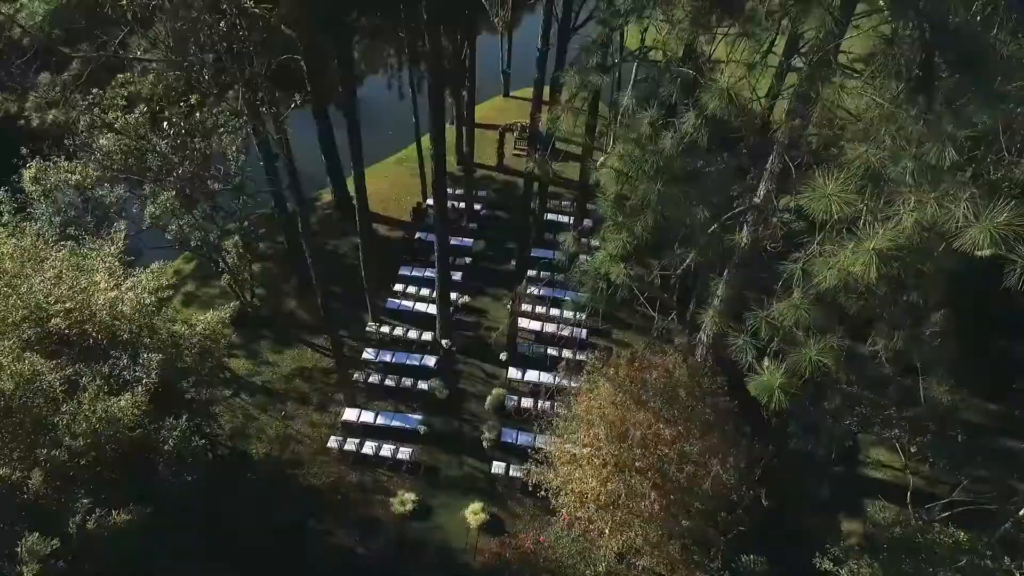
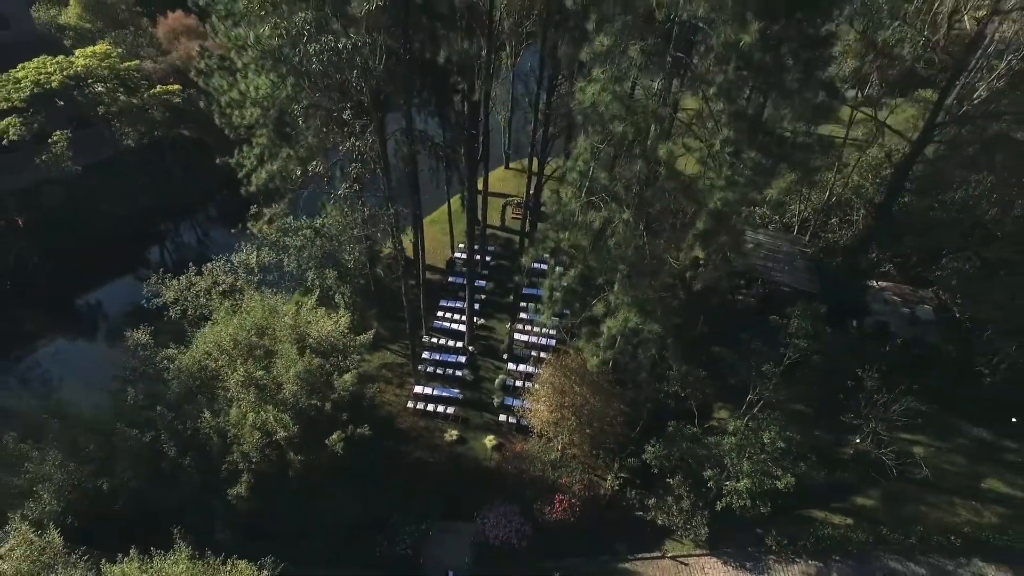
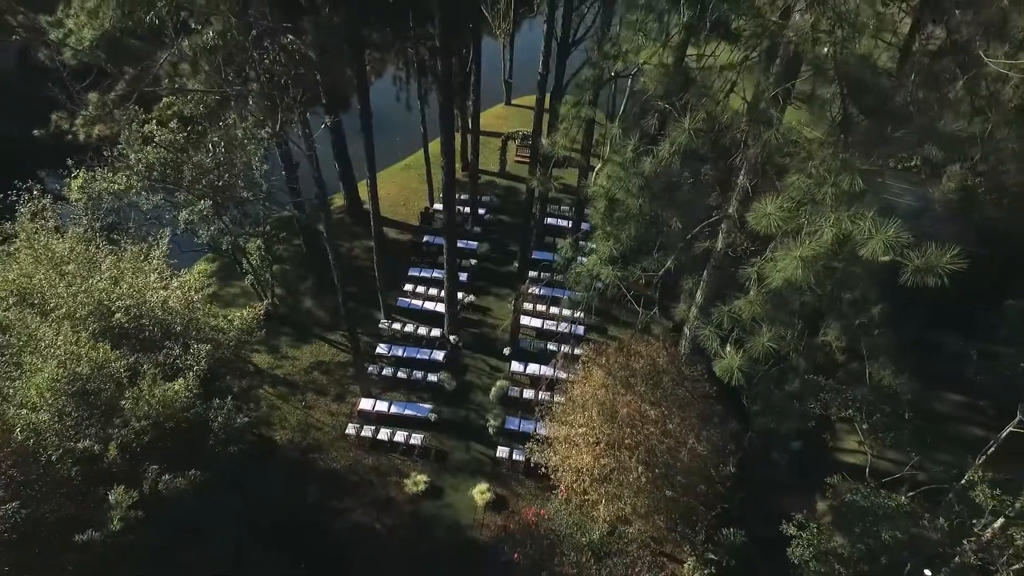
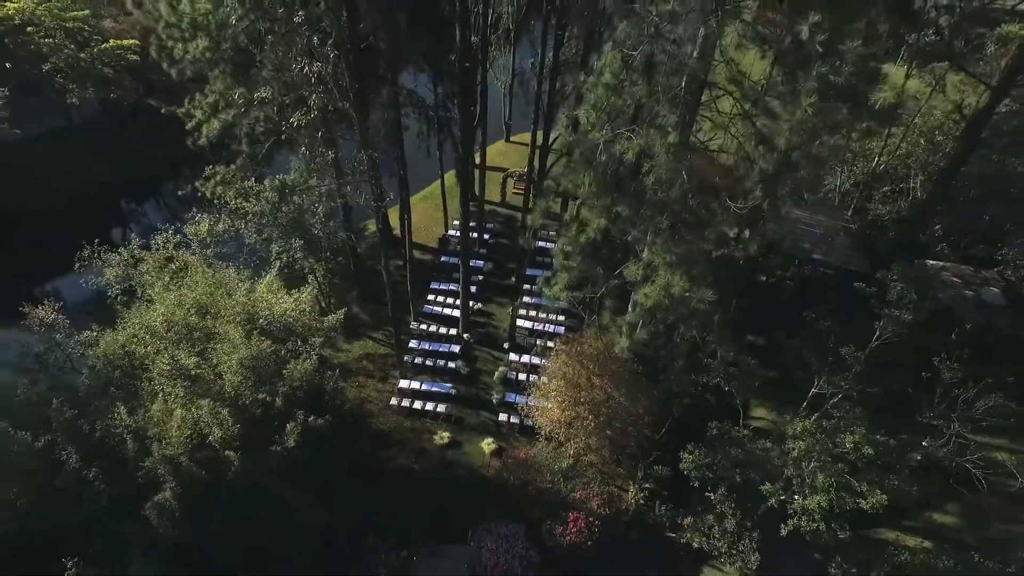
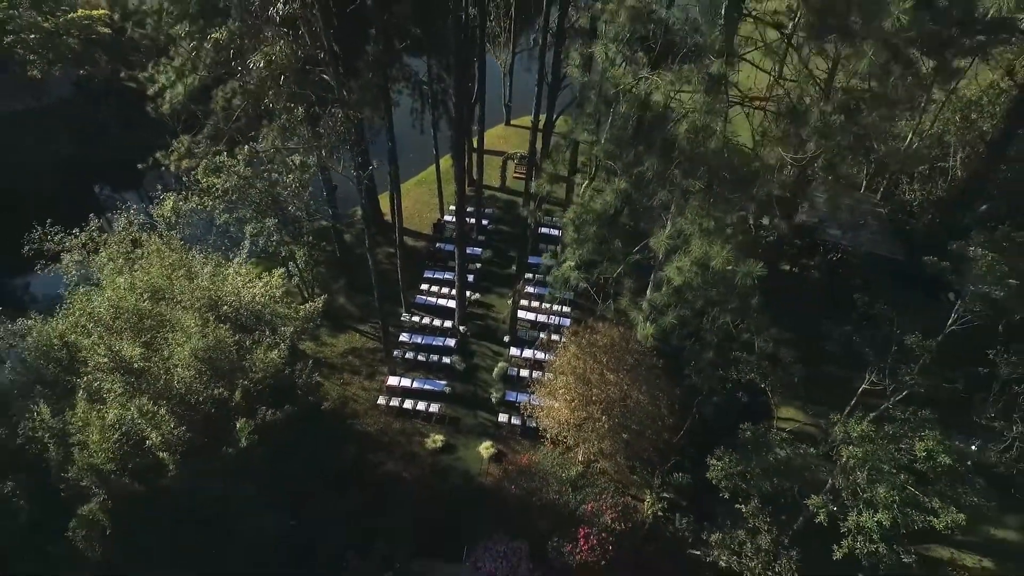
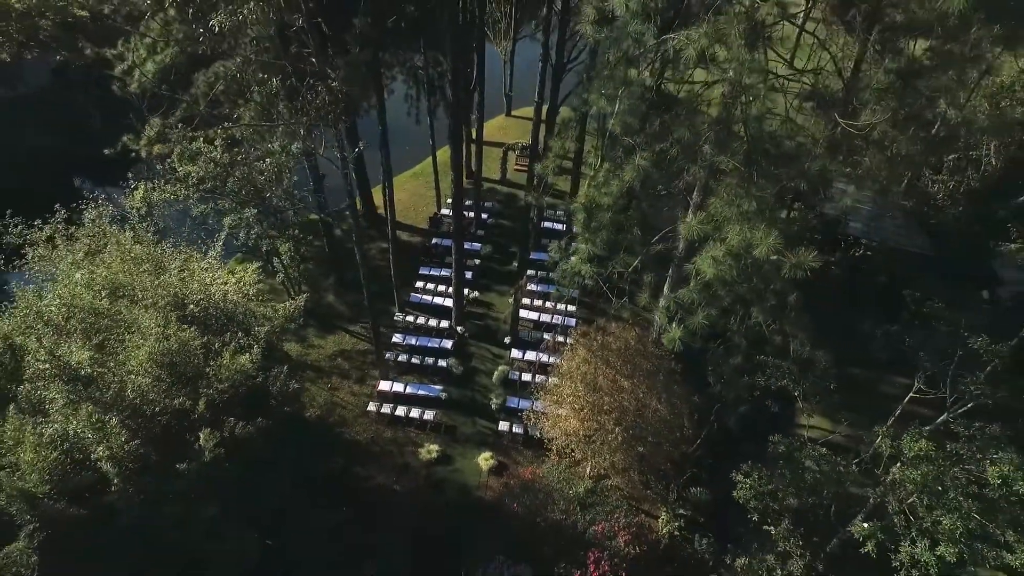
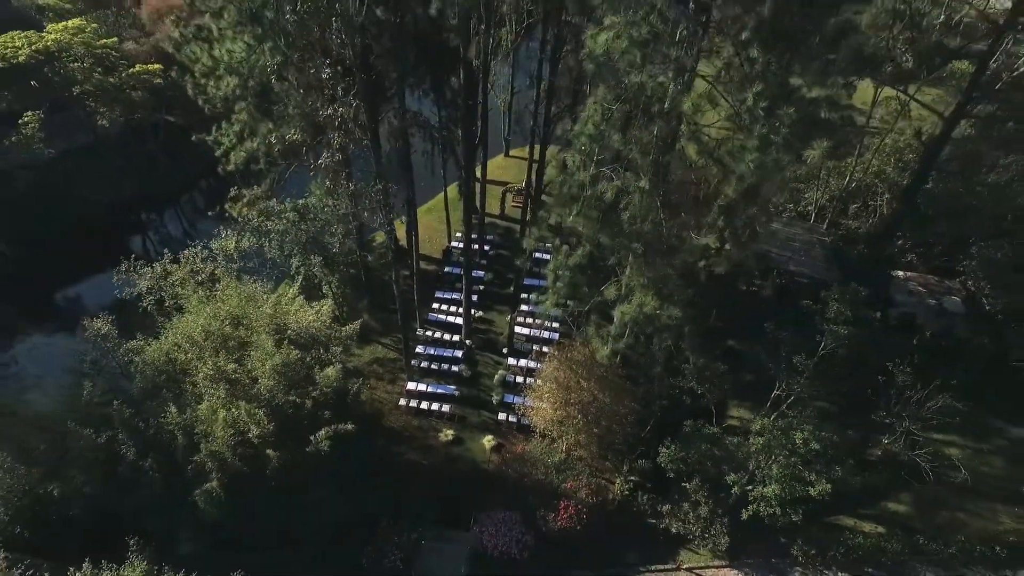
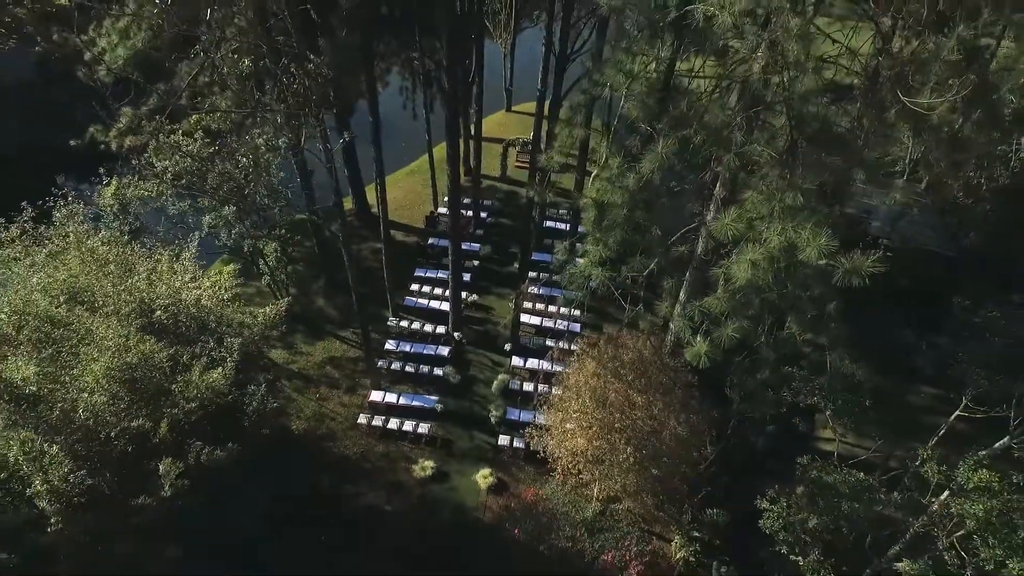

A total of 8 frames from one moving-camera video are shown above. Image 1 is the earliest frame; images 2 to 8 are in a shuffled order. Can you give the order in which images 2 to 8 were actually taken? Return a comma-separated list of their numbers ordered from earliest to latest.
3, 8, 6, 5, 4, 7, 2
